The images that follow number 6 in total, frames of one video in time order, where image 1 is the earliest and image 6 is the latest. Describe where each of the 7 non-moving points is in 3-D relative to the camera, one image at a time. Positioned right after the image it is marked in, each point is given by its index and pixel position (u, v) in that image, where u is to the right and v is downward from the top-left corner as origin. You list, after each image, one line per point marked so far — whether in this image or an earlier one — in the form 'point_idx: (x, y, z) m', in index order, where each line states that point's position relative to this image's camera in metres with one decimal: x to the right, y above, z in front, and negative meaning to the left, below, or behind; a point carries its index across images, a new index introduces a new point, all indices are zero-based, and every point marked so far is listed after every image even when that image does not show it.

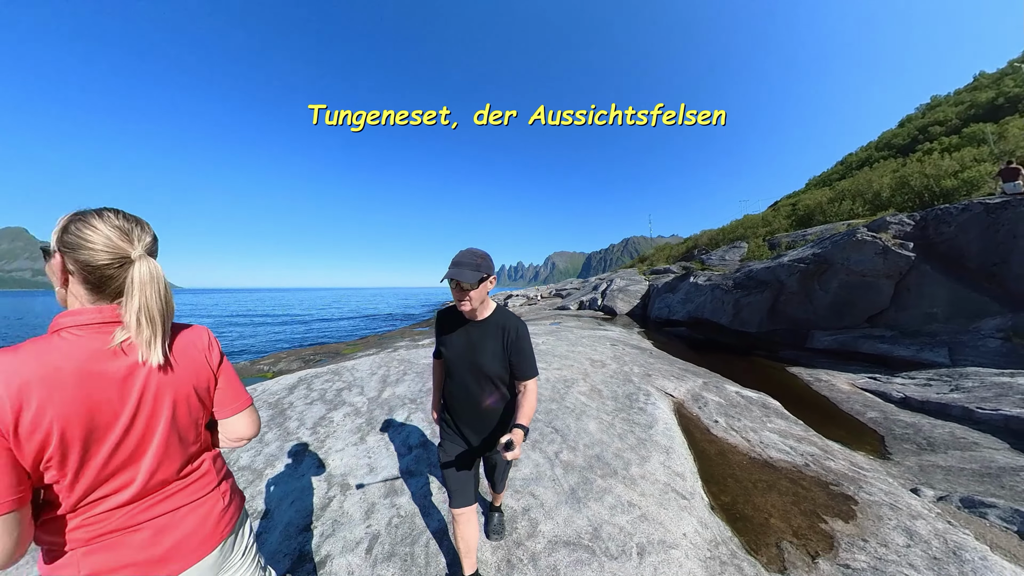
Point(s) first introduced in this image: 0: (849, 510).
0: (+3.6, -2.4, +3.6) m
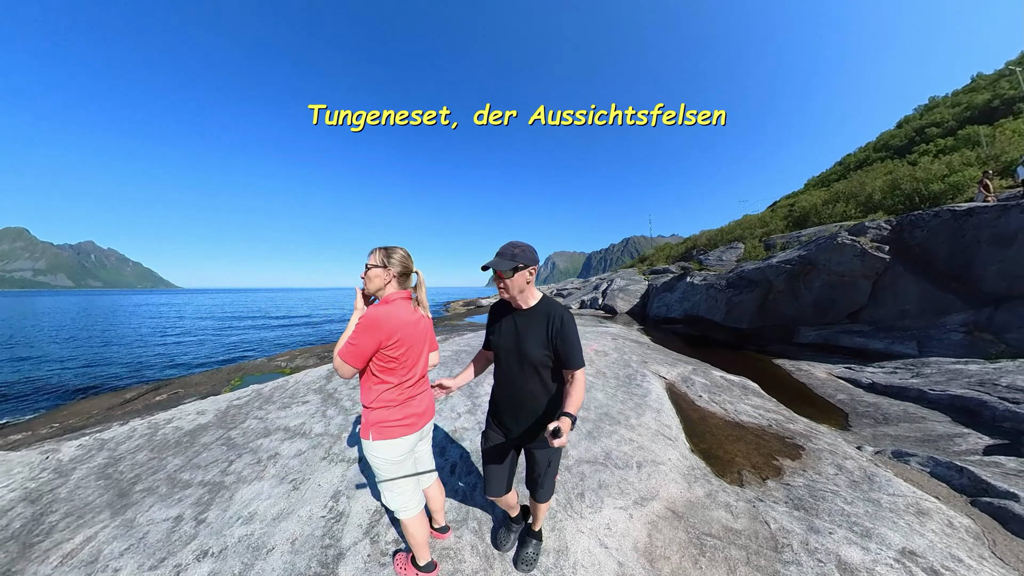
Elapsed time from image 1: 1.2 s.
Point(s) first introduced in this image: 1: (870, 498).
0: (+4.0, -2.3, +4.7) m
1: (+4.1, -2.3, +3.7) m
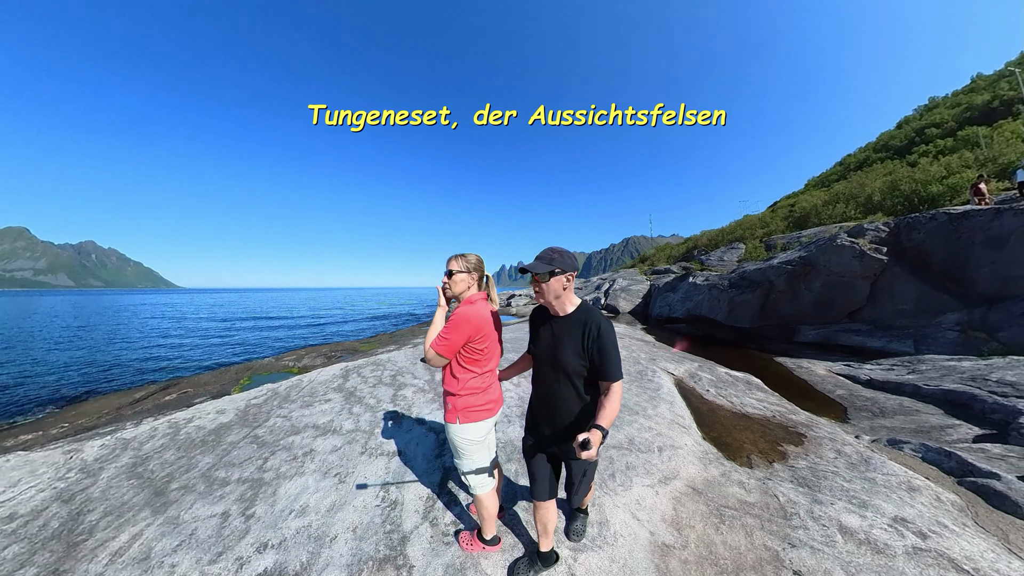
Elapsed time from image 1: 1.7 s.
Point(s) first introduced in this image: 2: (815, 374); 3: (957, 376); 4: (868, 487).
0: (+4.4, -2.3, +5.1) m
1: (+4.4, -2.3, +4.2) m
2: (+10.0, -2.8, +10.8) m
3: (+11.6, -2.3, +8.7) m
4: (+4.2, -2.3, +3.9) m
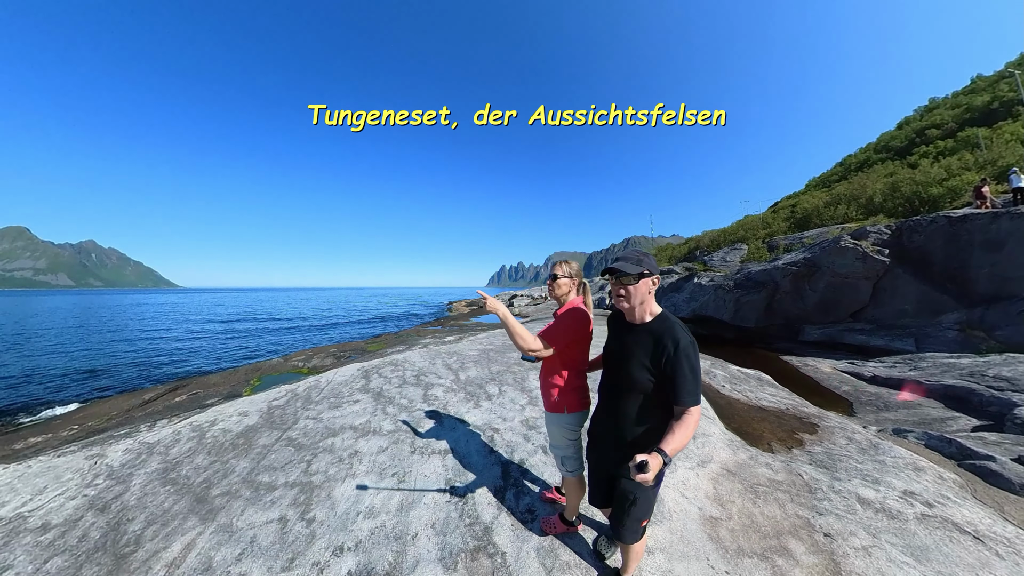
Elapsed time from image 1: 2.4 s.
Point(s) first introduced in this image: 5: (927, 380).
0: (+5.0, -2.4, +5.6) m
1: (+5.1, -2.4, +4.6) m
2: (+10.6, -2.9, +11.3) m
3: (+12.2, -2.3, +9.2) m
4: (+4.8, -2.3, +4.4) m
5: (+11.3, -2.5, +9.2) m
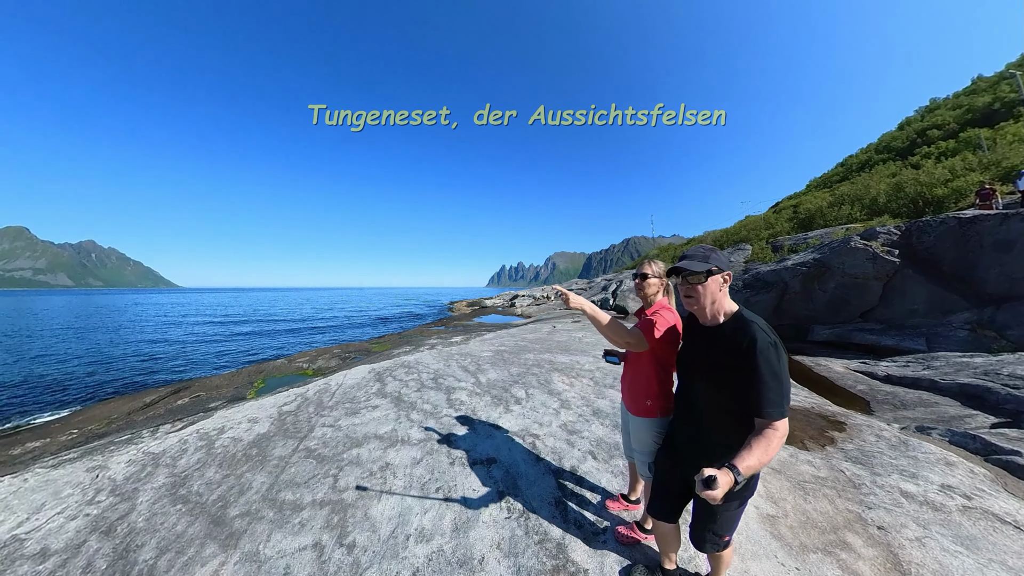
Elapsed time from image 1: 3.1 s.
0: (+5.6, -2.4, +5.8) m
1: (+5.6, -2.4, +4.8) m
2: (+11.2, -2.9, +11.4) m
3: (+12.8, -2.3, +9.3) m
4: (+5.4, -2.3, +4.5) m
5: (+11.9, -2.5, +9.3) m
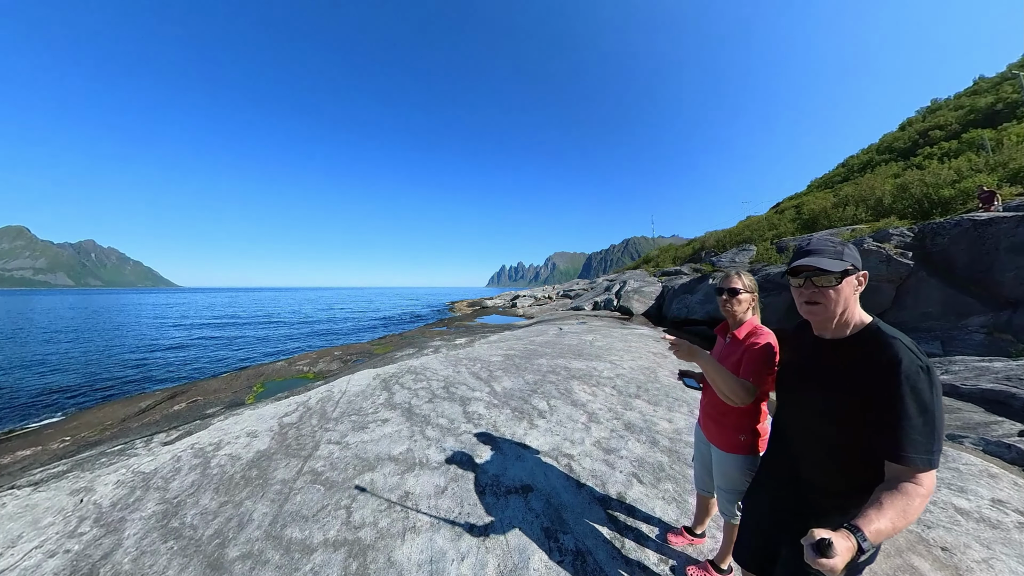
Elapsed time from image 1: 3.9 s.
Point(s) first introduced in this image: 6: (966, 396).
0: (+6.0, -2.5, +5.6) m
1: (+6.1, -2.5, +4.7) m
2: (+11.6, -3.0, +11.3) m
3: (+13.3, -2.4, +9.2) m
4: (+5.8, -2.4, +4.4) m
5: (+12.4, -2.6, +9.2) m
6: (+12.0, -2.9, +8.8) m
